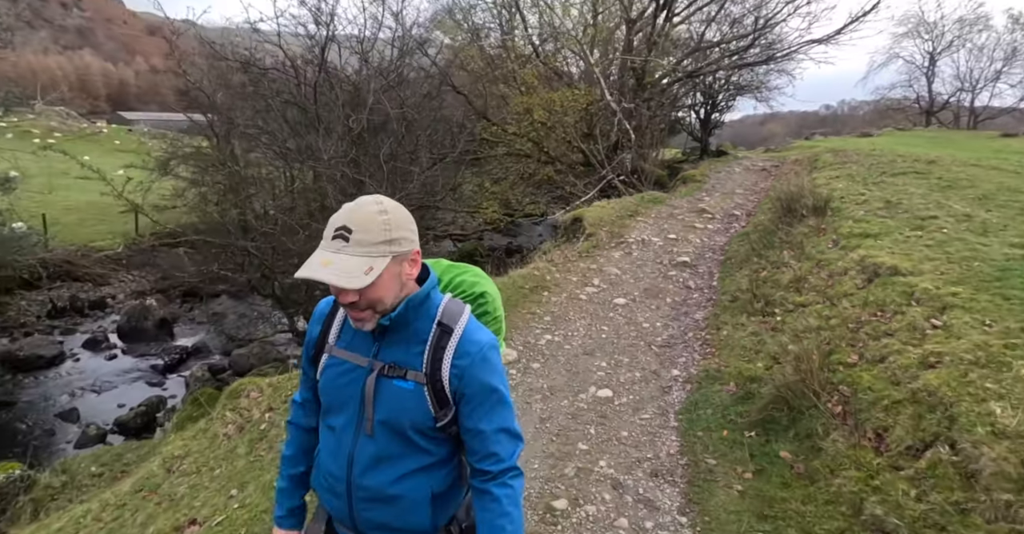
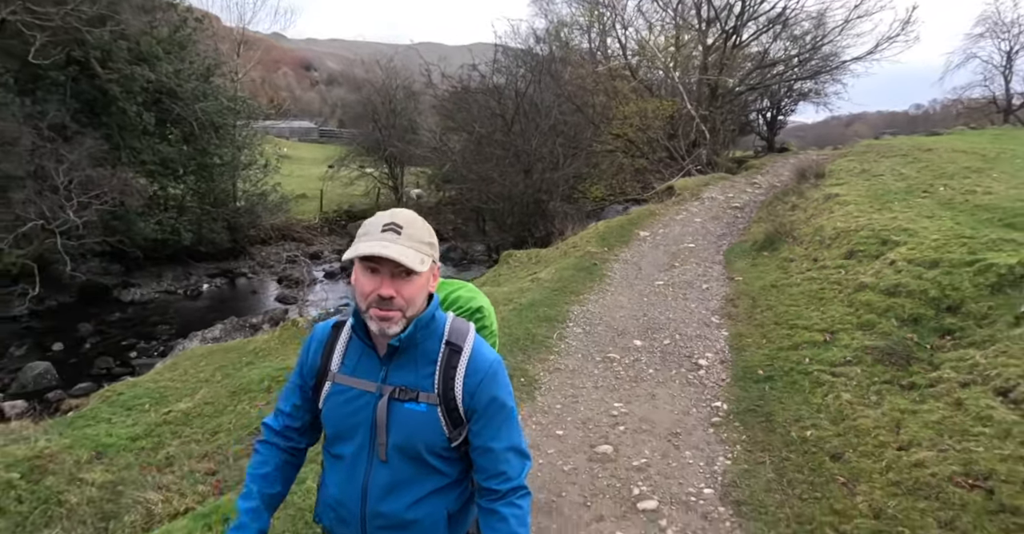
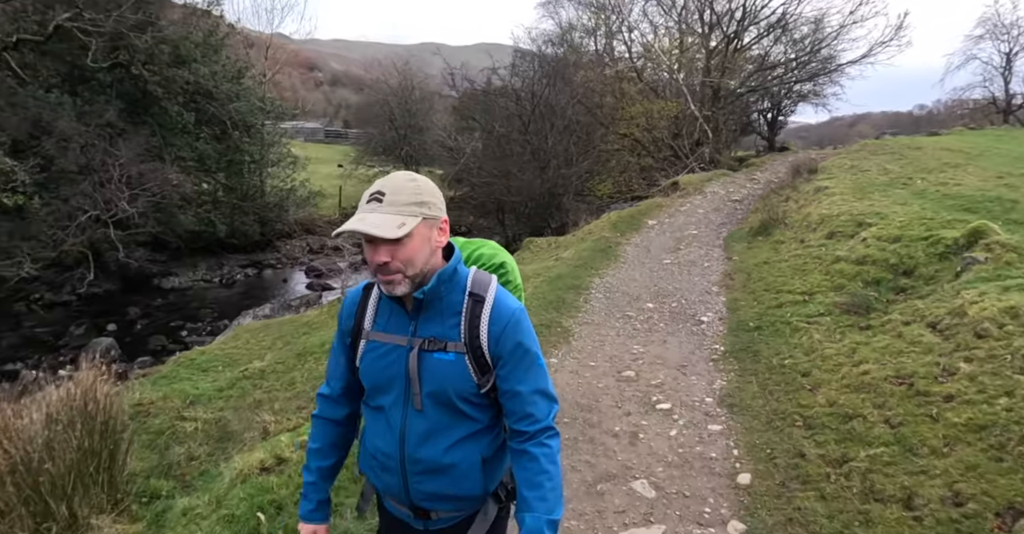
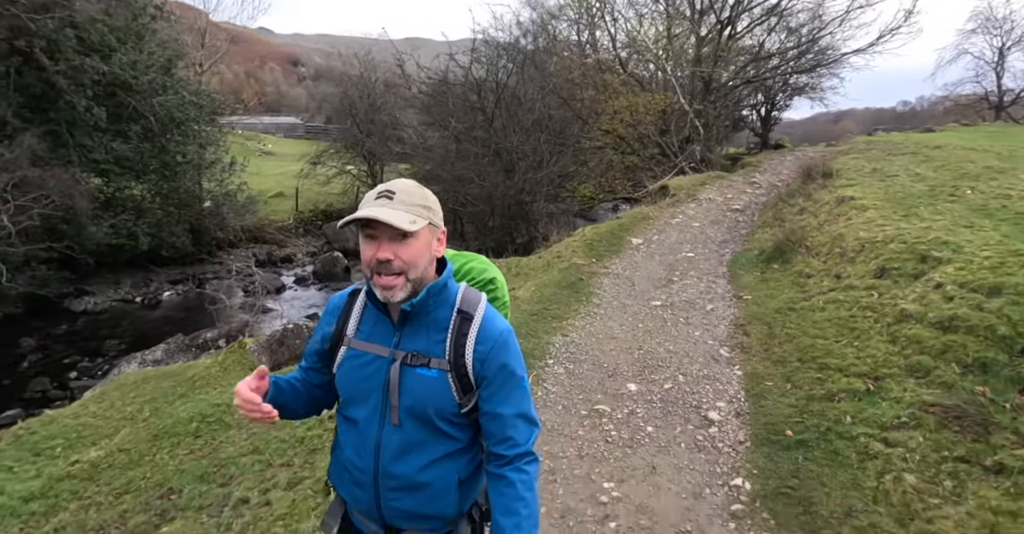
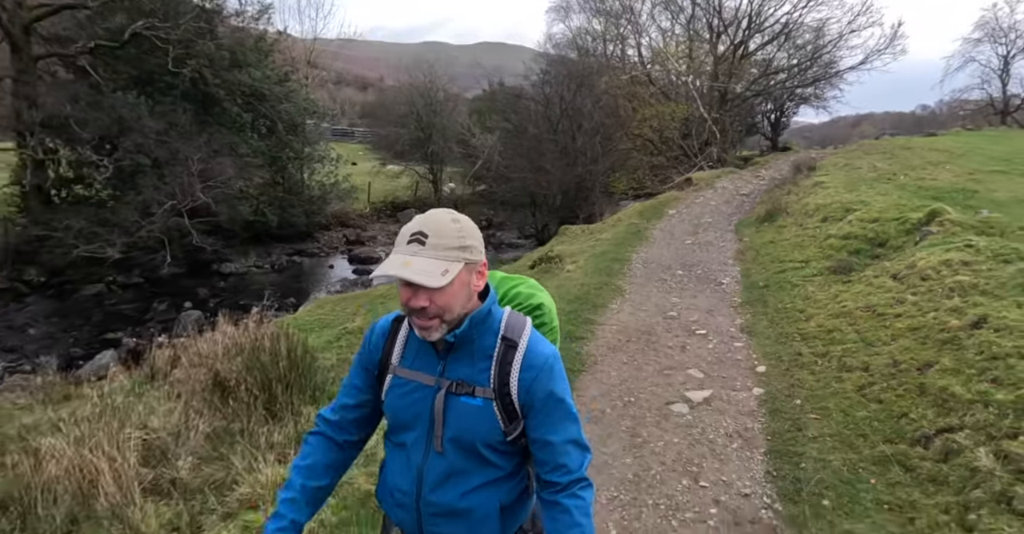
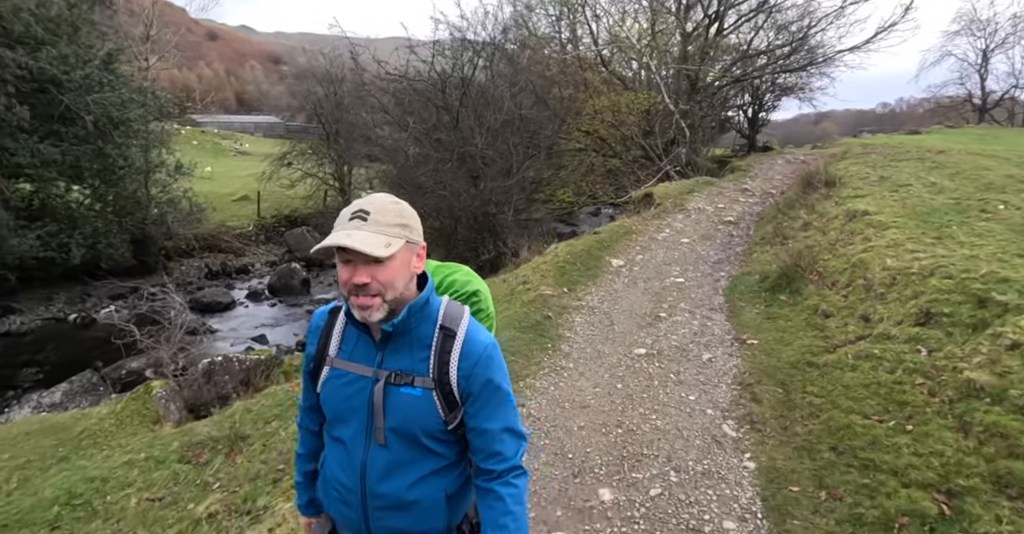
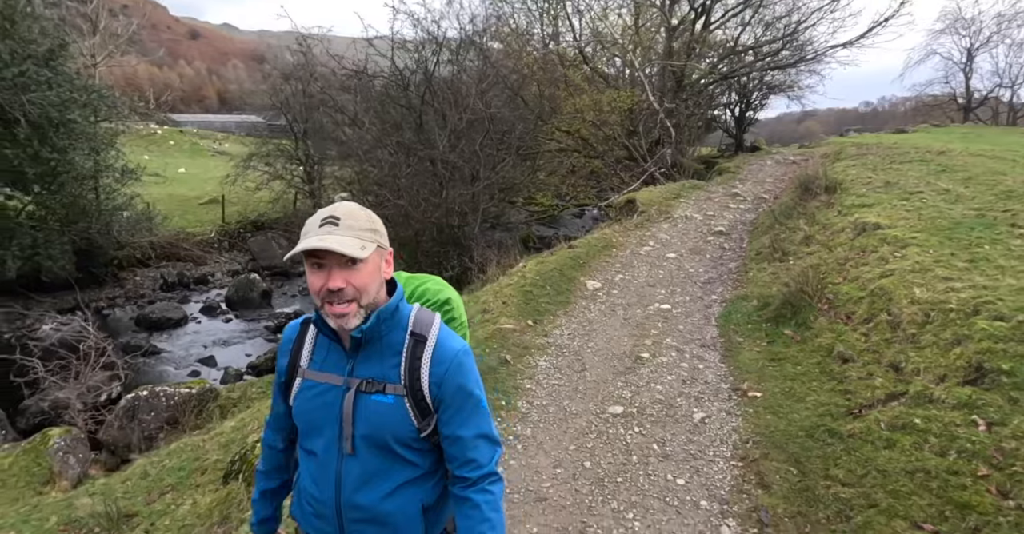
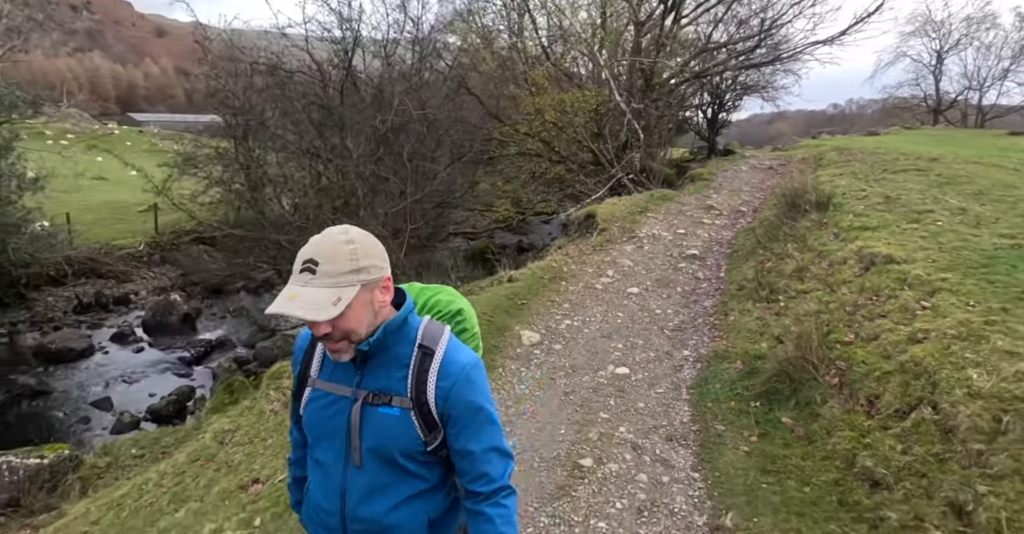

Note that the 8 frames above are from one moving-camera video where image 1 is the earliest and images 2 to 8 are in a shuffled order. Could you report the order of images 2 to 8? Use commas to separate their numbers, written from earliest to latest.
8, 7, 6, 4, 2, 3, 5
